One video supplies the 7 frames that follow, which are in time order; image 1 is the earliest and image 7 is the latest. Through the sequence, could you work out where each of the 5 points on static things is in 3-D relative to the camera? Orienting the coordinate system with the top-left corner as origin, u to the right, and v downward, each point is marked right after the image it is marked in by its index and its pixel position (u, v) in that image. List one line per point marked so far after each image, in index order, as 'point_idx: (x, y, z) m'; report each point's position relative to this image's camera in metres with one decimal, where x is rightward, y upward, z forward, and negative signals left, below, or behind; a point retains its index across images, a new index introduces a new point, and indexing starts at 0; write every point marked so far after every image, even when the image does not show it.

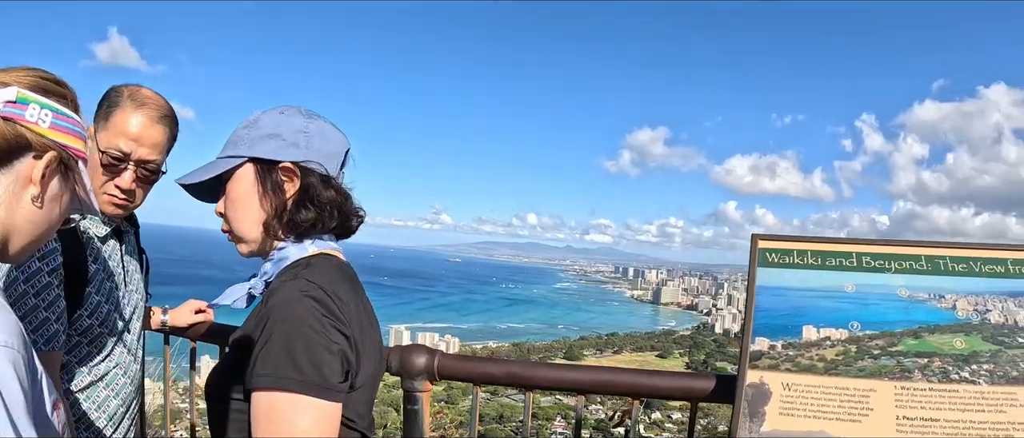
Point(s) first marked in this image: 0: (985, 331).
0: (+0.5, -0.1, +0.6) m
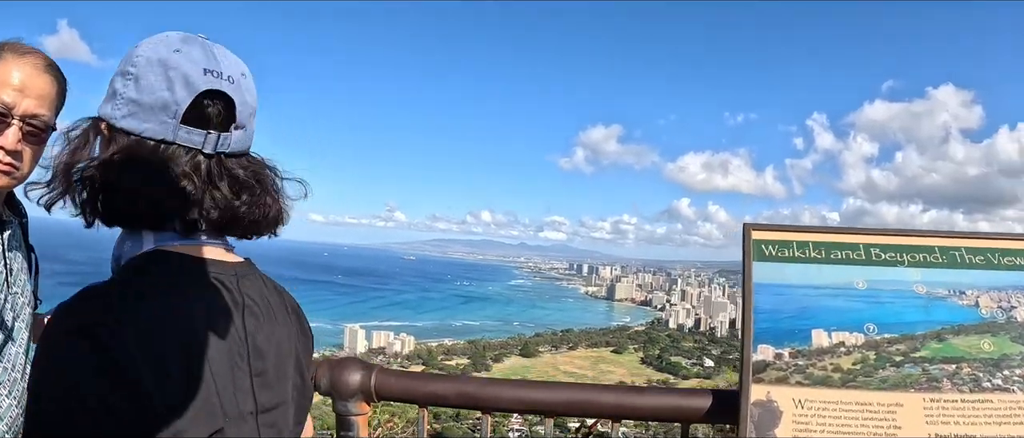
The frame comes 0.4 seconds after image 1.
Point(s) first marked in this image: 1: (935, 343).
0: (+0.4, -0.1, +0.5) m
1: (+0.4, -0.1, +0.5) m
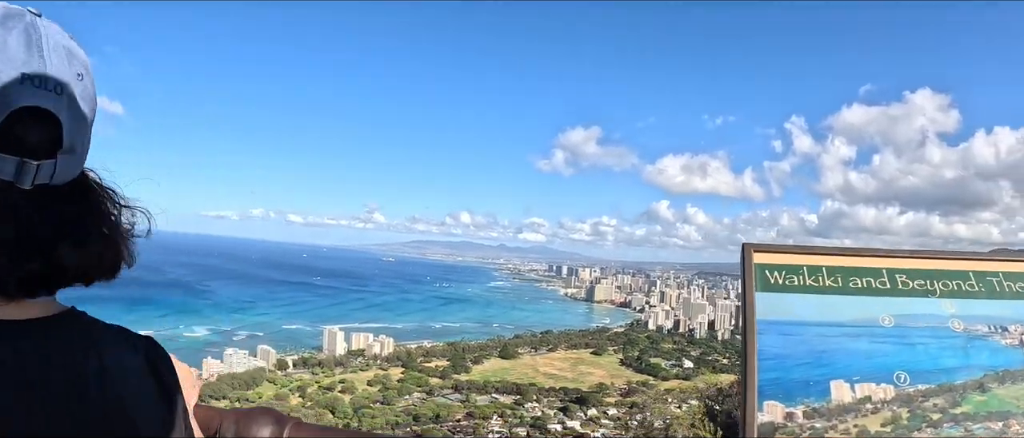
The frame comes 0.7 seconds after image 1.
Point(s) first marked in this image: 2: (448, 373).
0: (+0.4, -0.1, +0.4) m
1: (+0.3, -0.1, +0.4) m
2: (-1.1, -3.3, +13.4) m
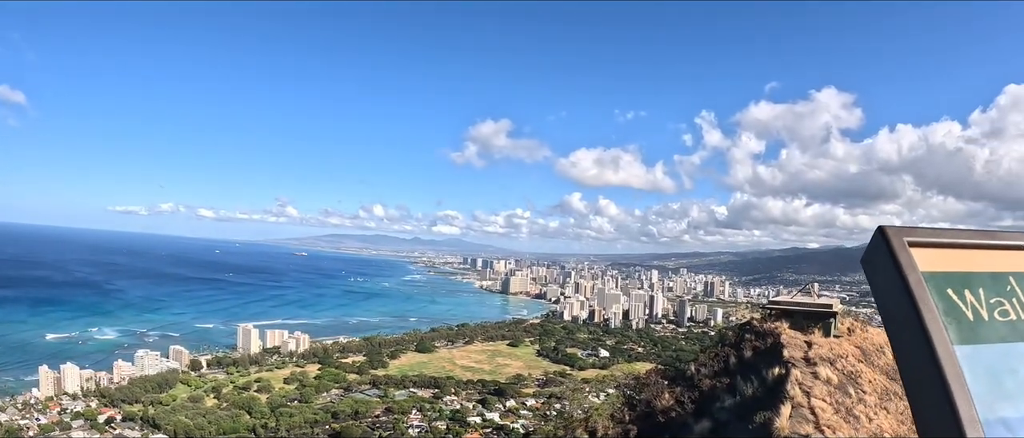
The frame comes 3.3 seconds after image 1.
0: (-0.3, 0.0, +0.4) m
1: (-0.4, 0.0, +0.4) m
2: (-3.1, -3.1, +13.1) m
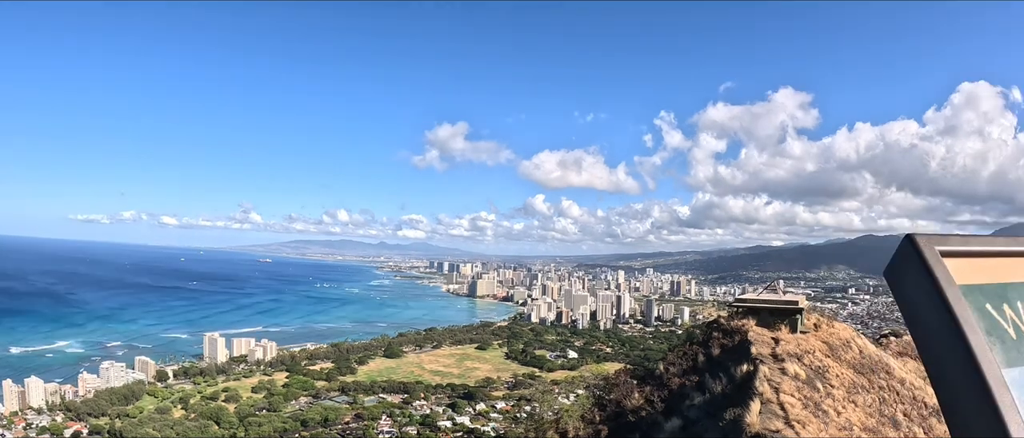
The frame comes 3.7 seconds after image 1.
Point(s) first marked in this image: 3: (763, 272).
0: (-0.7, 0.0, +0.4) m
1: (-0.8, 0.0, +0.4) m
2: (-3.9, -3.2, +13.0) m
3: (+5.8, -1.3, +14.8) m
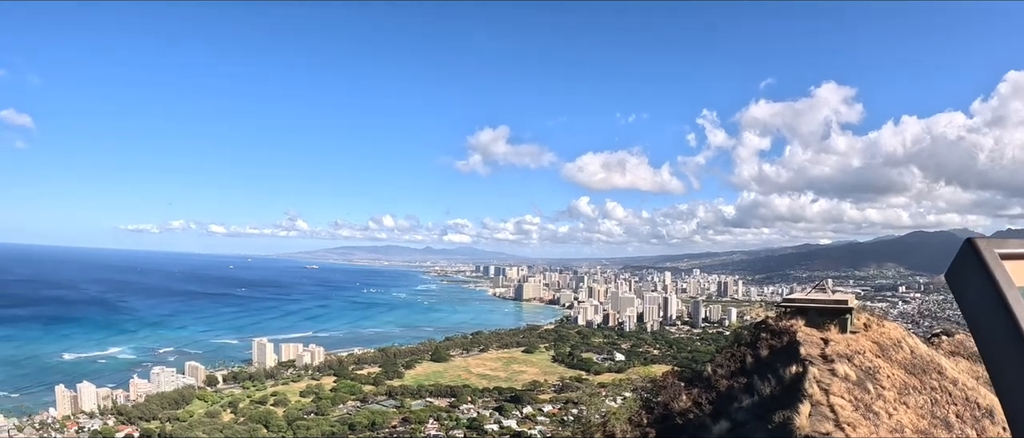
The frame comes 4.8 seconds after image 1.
0: (-0.2, -0.1, +0.3) m
1: (-0.2, -0.1, +0.3) m
2: (-2.7, -3.3, +13.1) m
3: (+7.0, -1.2, +14.4) m
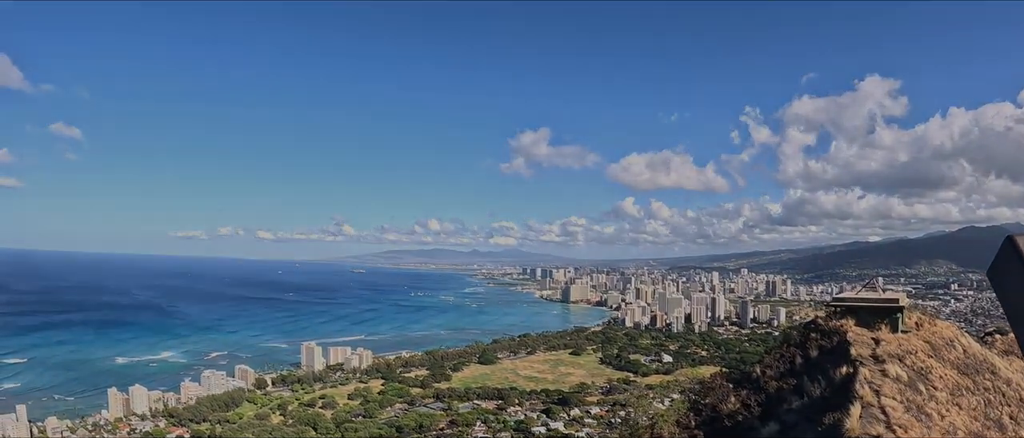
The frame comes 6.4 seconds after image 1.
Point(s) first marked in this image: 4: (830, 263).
0: (+0.3, -0.1, +0.4) m
1: (+0.3, -0.1, +0.4) m
2: (-1.6, -3.4, +13.2) m
3: (+8.2, -1.2, +14.1) m
4: (+8.5, -1.2, +16.2) m
